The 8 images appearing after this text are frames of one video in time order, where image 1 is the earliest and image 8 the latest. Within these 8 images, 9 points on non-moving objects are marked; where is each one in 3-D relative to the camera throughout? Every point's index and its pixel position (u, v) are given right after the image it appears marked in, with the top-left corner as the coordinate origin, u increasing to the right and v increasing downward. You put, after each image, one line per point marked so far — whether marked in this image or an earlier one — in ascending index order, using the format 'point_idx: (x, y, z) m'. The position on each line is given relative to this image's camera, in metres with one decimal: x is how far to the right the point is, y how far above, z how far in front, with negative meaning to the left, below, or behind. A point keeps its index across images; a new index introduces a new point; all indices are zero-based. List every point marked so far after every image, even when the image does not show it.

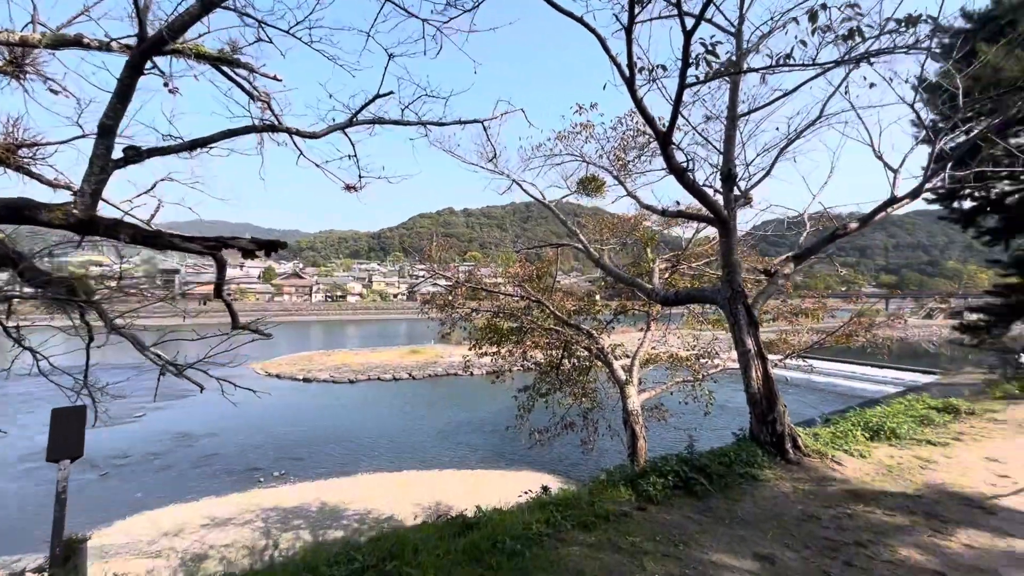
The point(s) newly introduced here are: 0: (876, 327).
0: (+6.1, -0.7, +8.1) m
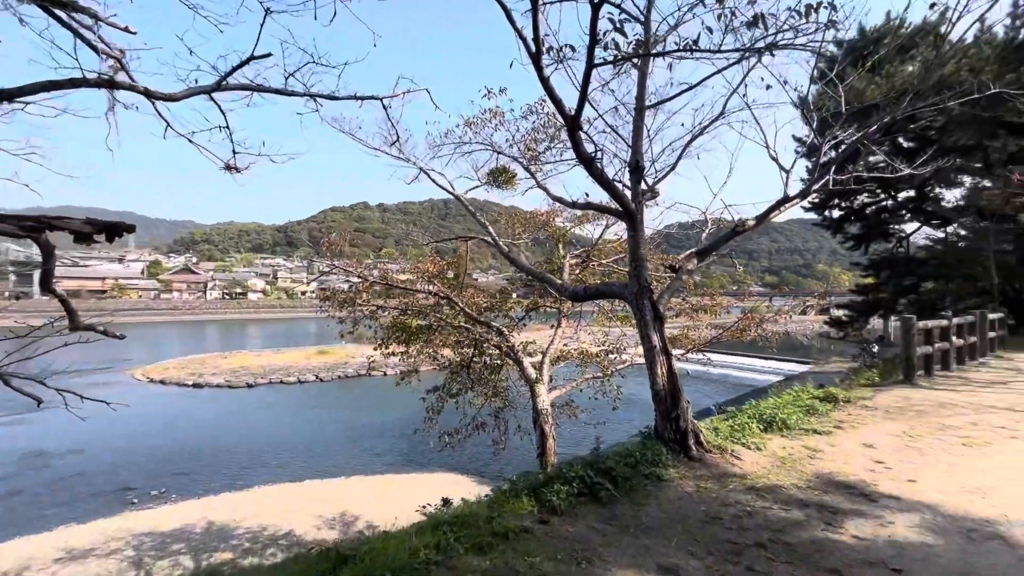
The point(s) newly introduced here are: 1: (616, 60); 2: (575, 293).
0: (+4.6, -0.6, +8.6) m
1: (+0.8, +1.8, +3.8) m
2: (+0.8, -0.1, +5.9) m
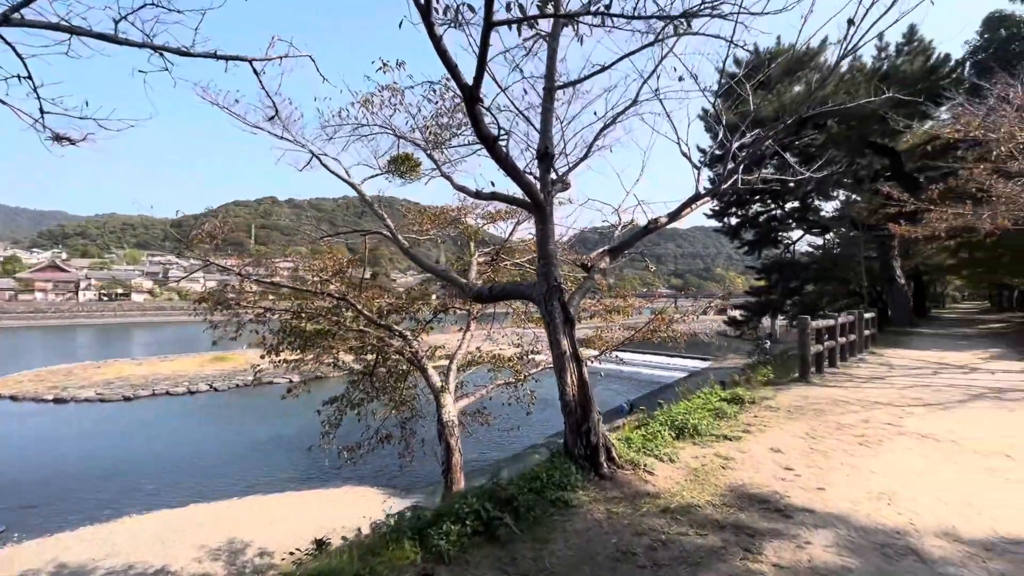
0: (+3.0, -0.6, +8.6) m
1: (+0.1, +1.8, +3.2) m
2: (-0.3, -0.1, +5.3) m
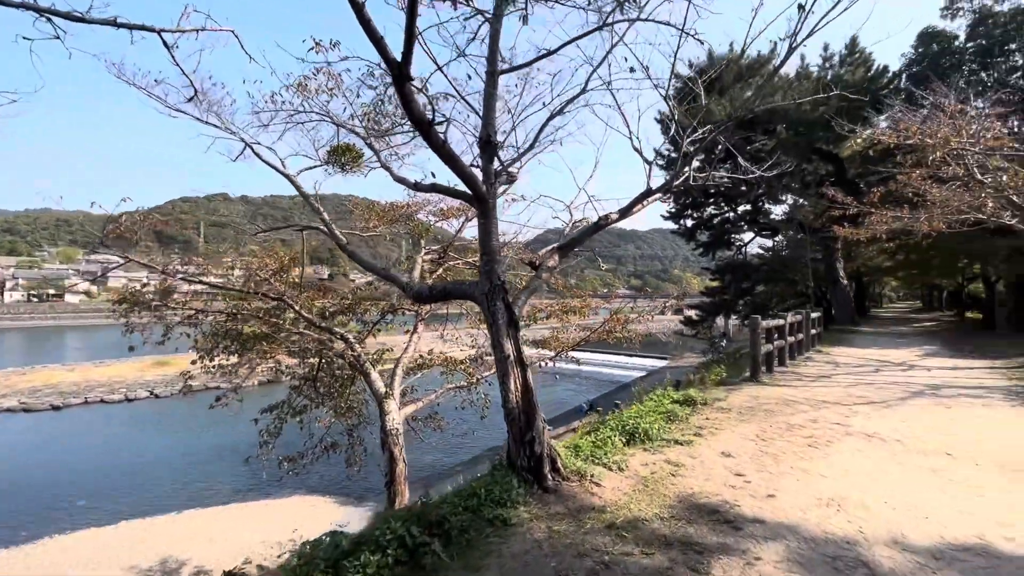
0: (+2.1, -0.6, +8.5) m
1: (-0.4, +1.8, +2.9) m
2: (-0.9, -0.1, +4.9) m
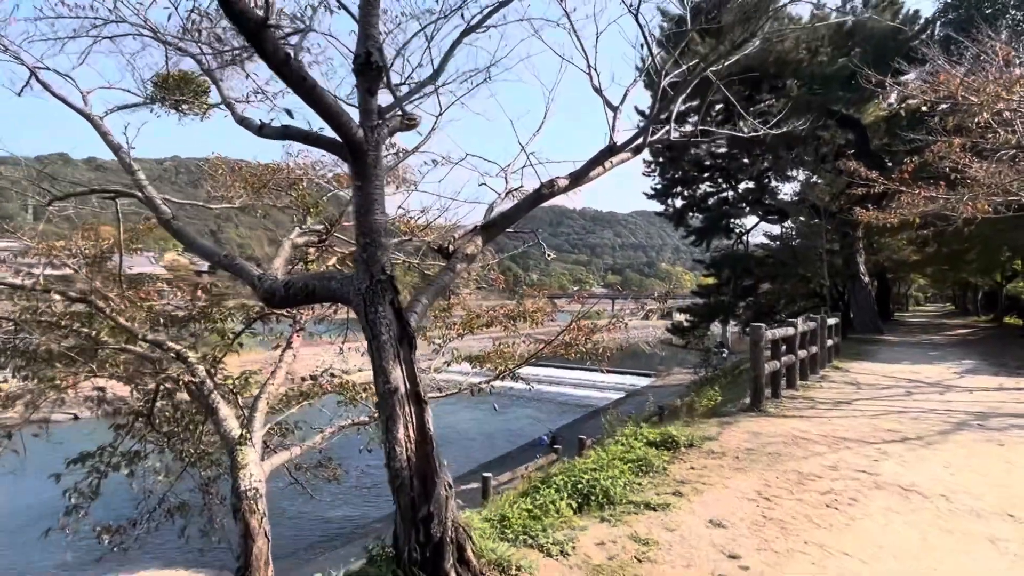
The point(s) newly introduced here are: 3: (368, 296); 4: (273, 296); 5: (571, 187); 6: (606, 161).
0: (+1.3, -0.6, +6.9) m
1: (-1.1, +1.8, +1.3) m
2: (-1.6, 0.0, +3.3) m
3: (-0.9, -0.1, +2.9) m
4: (-1.6, 0.0, +3.3) m
5: (+0.4, +0.7, +3.5) m
6: (+0.7, +1.0, +3.7) m
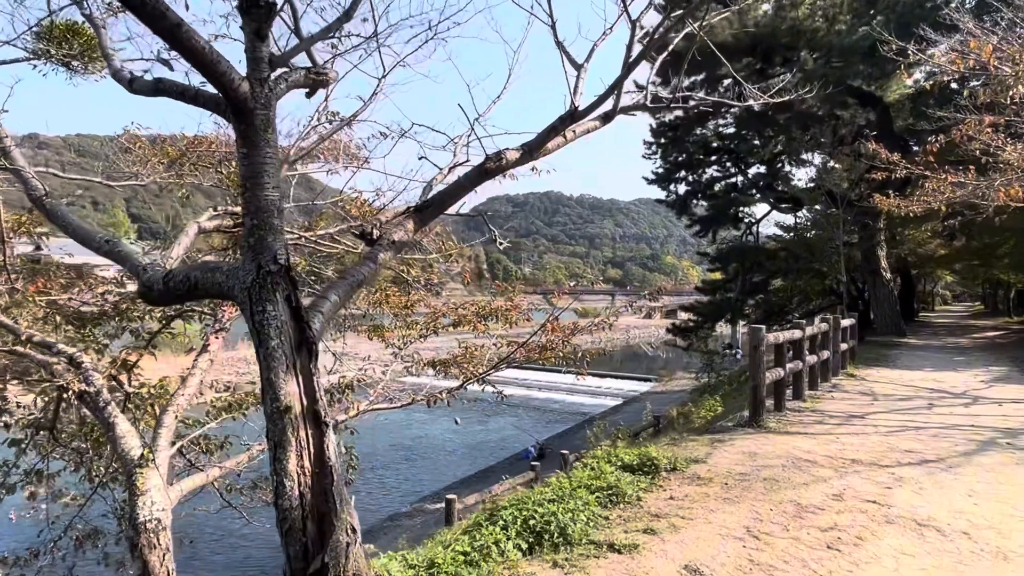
0: (+1.0, -0.6, +6.3) m
1: (-1.5, +1.9, +0.7) m
2: (-2.0, 0.0, +2.7) m
3: (-1.3, 0.0, +2.3) m
4: (-2.0, 0.0, +2.7) m
5: (0.0, +0.8, +2.9) m
6: (+0.3, +1.0, +3.1) m
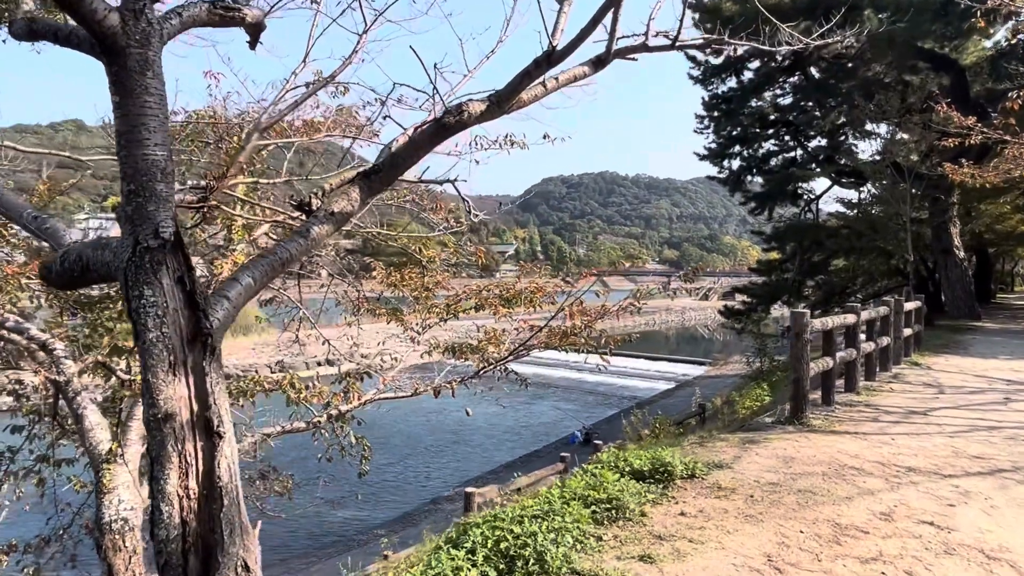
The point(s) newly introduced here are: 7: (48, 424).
0: (+1.1, -0.4, +5.7) m
1: (-1.9, +1.9, +0.3) m
2: (-2.2, +0.1, +2.4) m
3: (-1.5, 0.0, +2.0) m
4: (-2.2, +0.1, +2.4) m
5: (-0.1, +0.9, +2.4) m
6: (+0.2, +1.1, +2.6) m
7: (-4.8, -1.4, +5.0) m
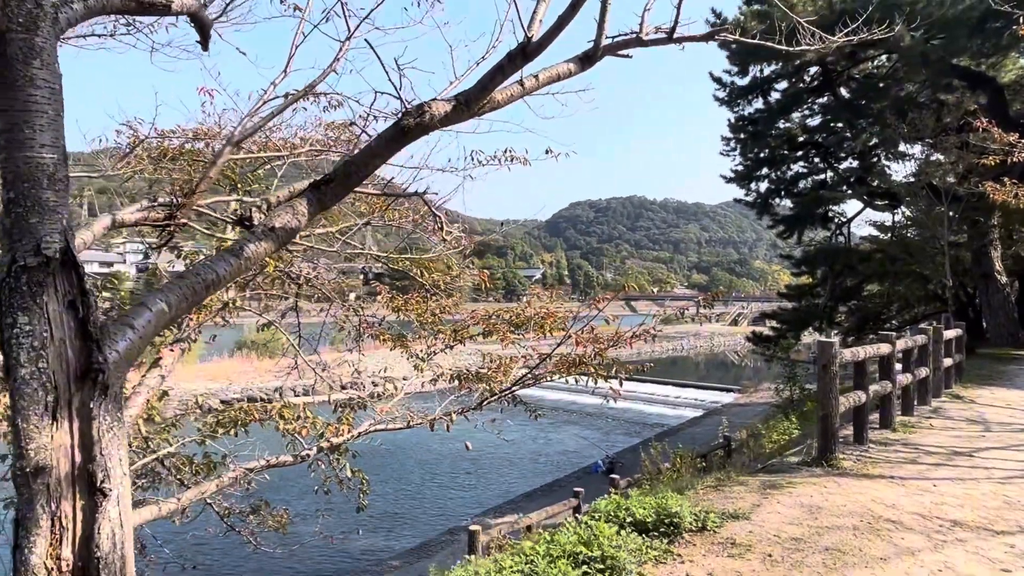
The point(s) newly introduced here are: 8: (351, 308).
0: (+1.1, -0.7, +5.4) m
1: (-2.1, +1.8, +0.2) m
2: (-2.3, 0.0, +2.3) m
3: (-1.6, -0.1, +1.8) m
4: (-2.3, 0.0, +2.2) m
5: (-0.3, +0.7, +2.2) m
6: (+0.1, +1.0, +2.4) m
7: (-4.8, -1.6, +4.8) m
8: (-1.8, -0.4, +5.4) m
